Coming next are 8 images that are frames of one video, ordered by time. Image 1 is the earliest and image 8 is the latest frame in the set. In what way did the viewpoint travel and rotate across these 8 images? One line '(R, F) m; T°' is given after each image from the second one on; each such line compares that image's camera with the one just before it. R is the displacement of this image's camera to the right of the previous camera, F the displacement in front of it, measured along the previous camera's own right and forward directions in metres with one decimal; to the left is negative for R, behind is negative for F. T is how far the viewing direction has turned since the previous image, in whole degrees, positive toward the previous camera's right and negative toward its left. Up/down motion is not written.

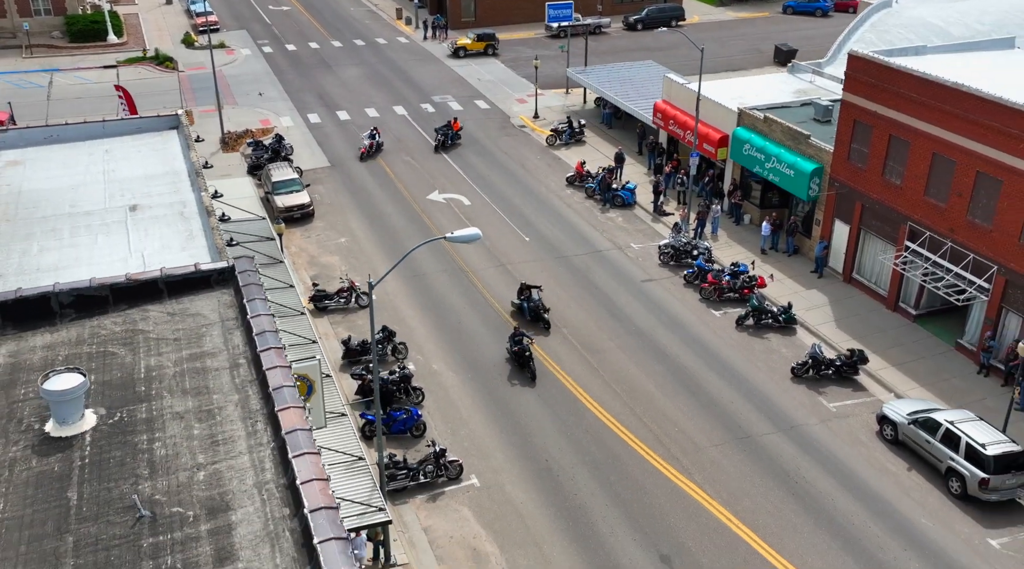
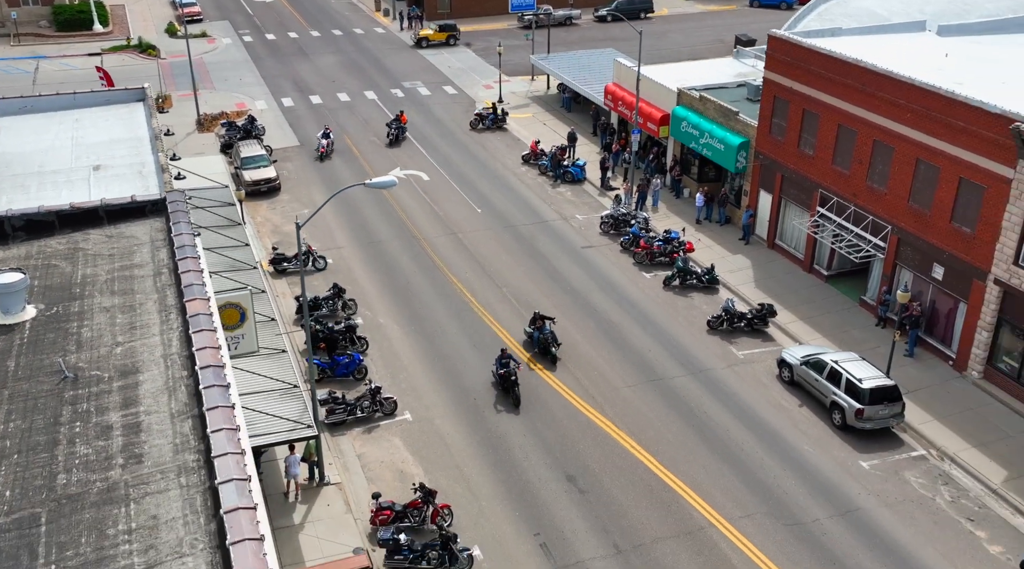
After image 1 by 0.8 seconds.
(+2.1, -2.9) m; 0°
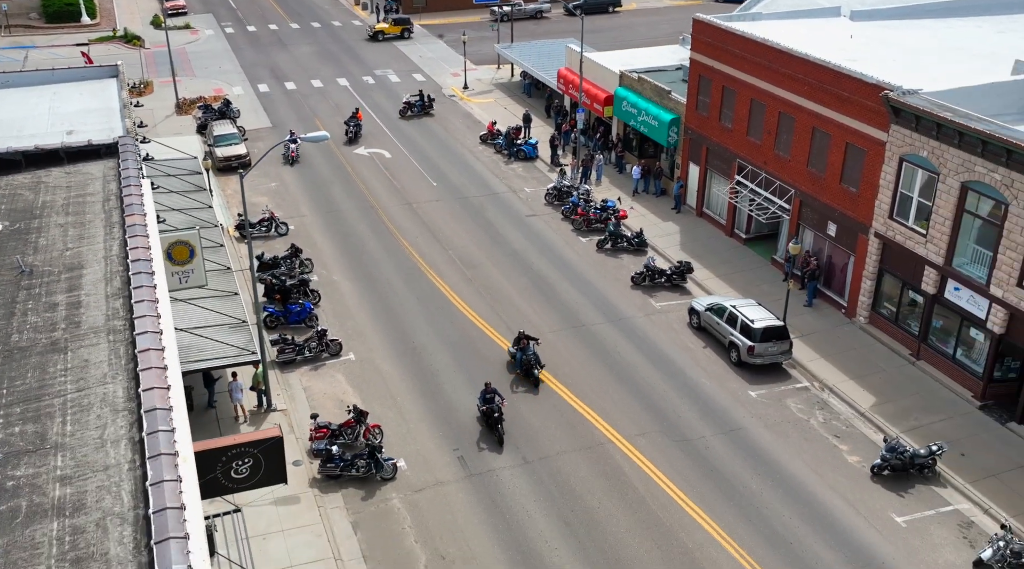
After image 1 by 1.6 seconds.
(+2.1, -3.4) m; 0°
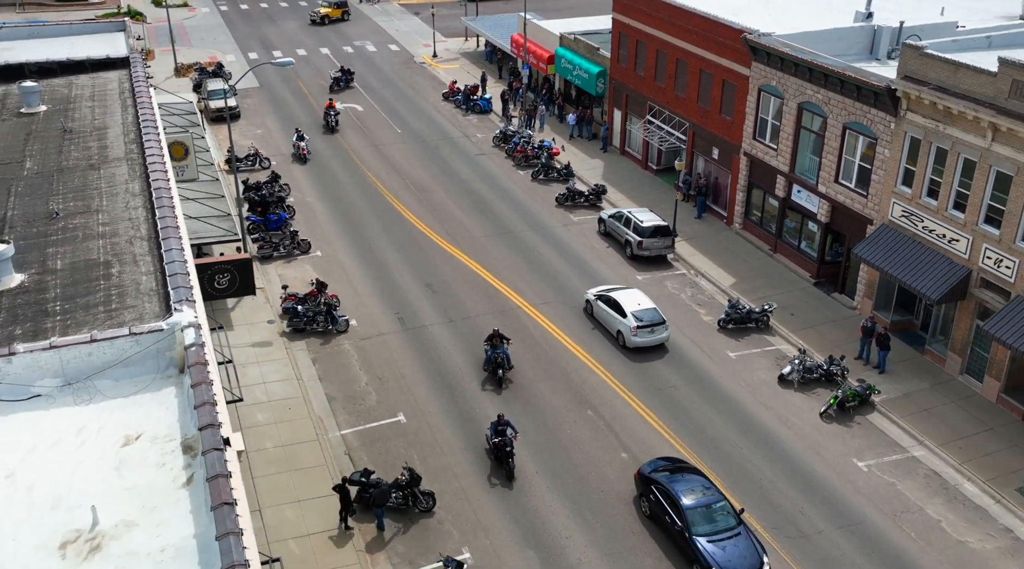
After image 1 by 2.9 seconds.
(+2.4, -7.7) m; 0°
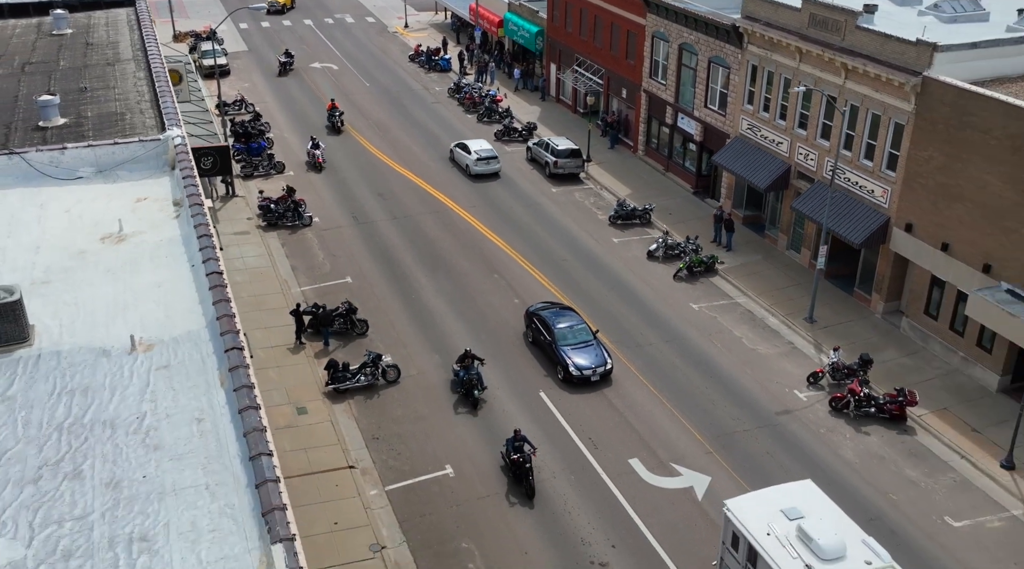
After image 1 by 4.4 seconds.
(+2.8, -8.5) m; 0°
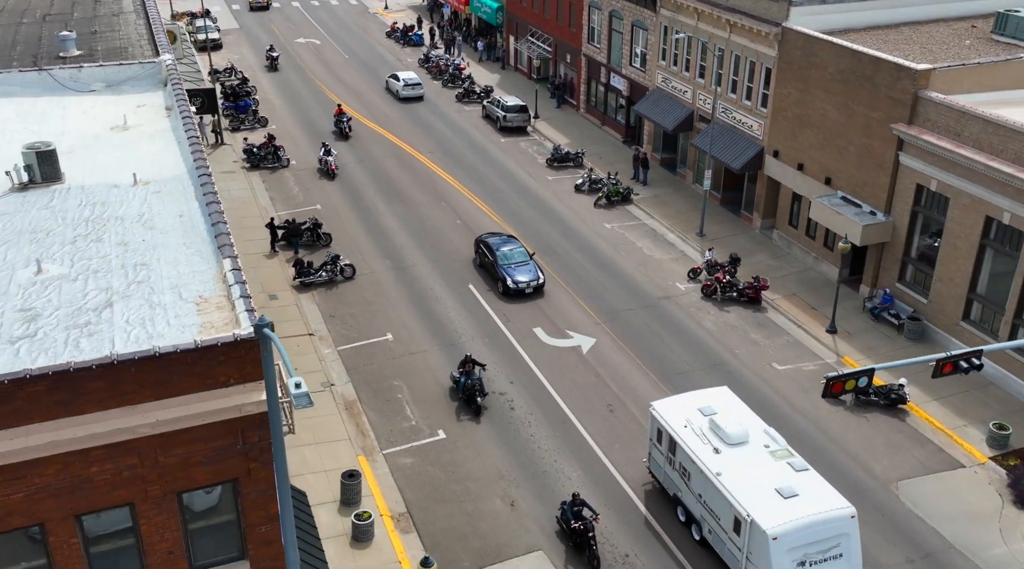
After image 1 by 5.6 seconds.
(+2.3, -6.7) m; 0°
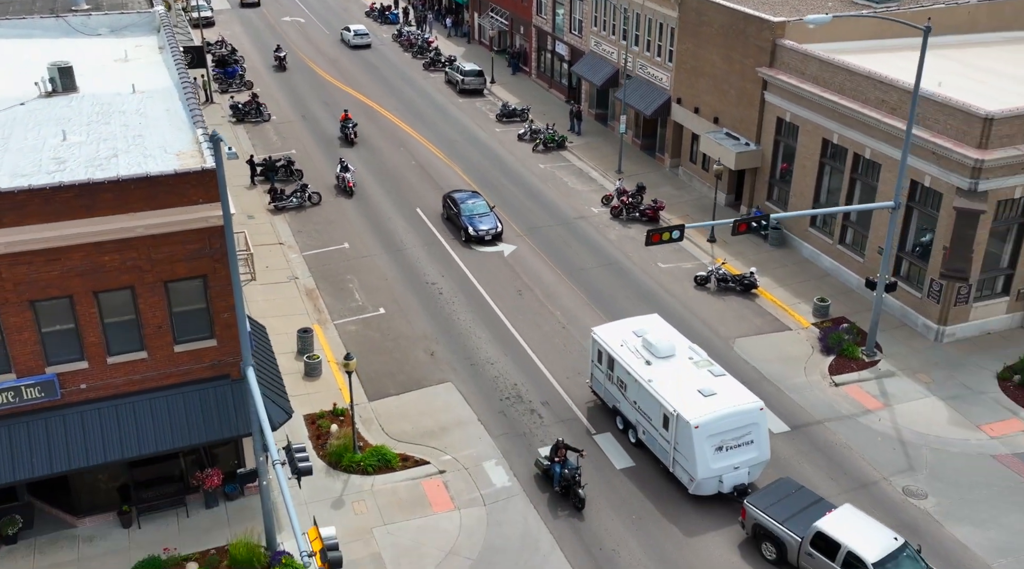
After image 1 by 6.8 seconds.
(+2.4, -6.9) m; 0°
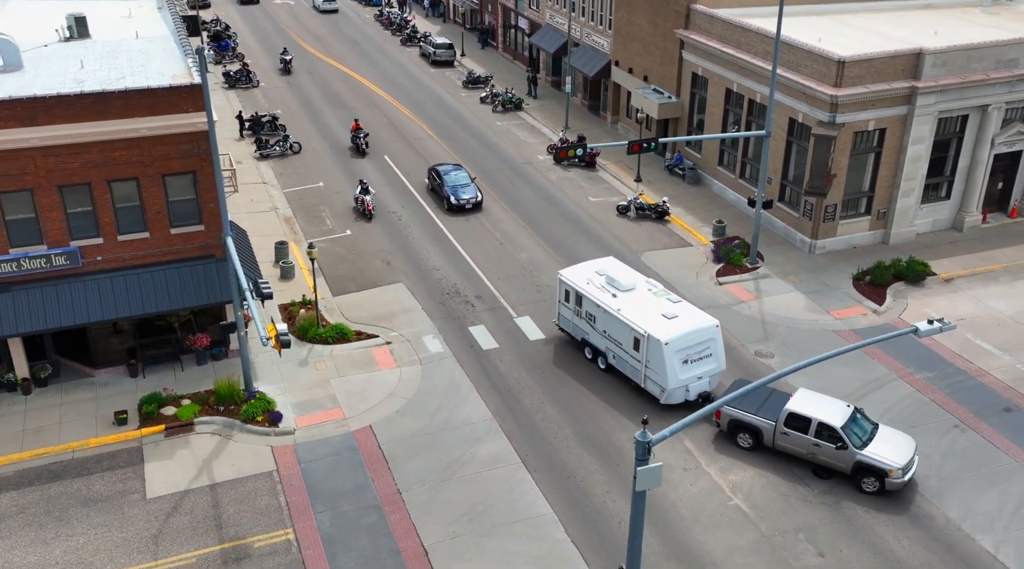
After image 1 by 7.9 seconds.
(+1.9, -6.1) m; 0°
